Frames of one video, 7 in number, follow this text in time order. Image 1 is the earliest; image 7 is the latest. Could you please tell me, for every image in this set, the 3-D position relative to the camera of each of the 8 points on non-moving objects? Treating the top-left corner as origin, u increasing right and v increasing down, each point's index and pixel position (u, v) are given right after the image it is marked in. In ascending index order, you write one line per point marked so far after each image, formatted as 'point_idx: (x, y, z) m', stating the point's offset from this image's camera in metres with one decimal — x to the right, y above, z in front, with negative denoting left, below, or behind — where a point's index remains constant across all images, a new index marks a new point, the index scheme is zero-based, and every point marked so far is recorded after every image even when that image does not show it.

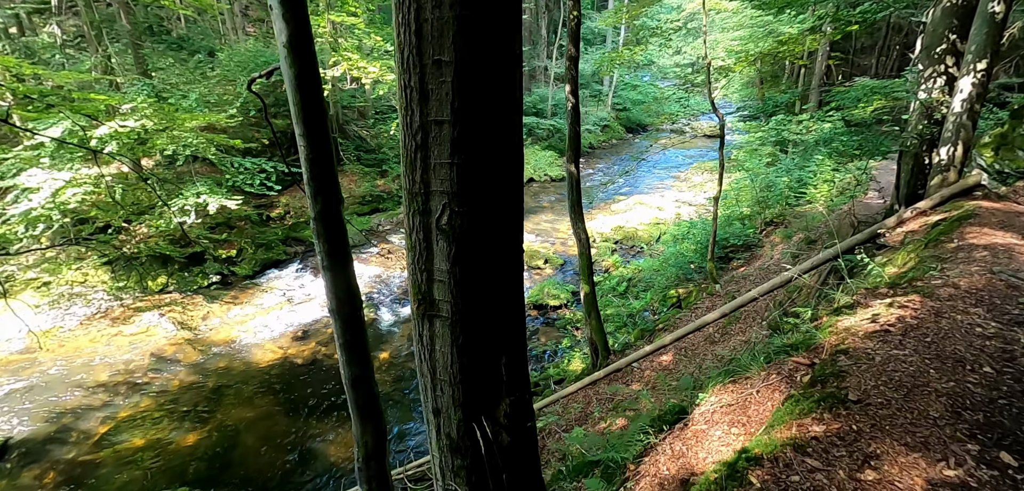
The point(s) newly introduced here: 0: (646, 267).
0: (+3.0, -0.5, +11.2) m
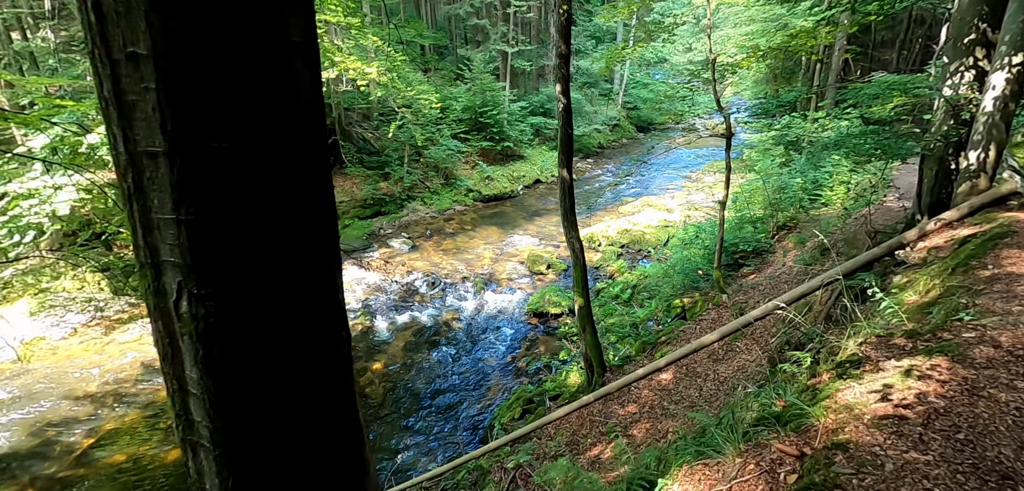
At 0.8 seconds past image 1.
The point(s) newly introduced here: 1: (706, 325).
0: (+3.0, -0.6, +10.7) m
1: (+2.9, -1.2, +7.5) m
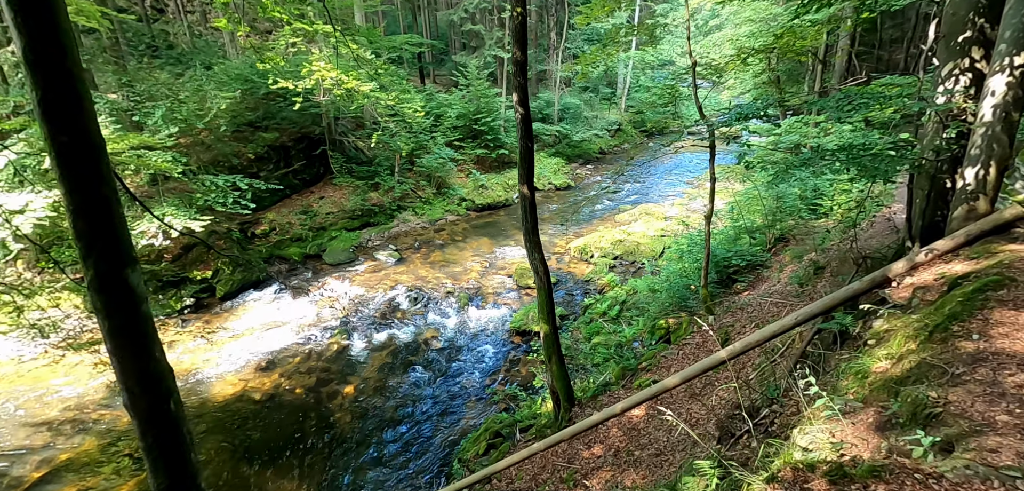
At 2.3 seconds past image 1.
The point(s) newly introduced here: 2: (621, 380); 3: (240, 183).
0: (+2.6, -0.9, +10.1) m
1: (+2.5, -1.5, +6.9) m
2: (+1.6, -1.9, +7.2) m
3: (-6.6, +1.5, +12.0) m
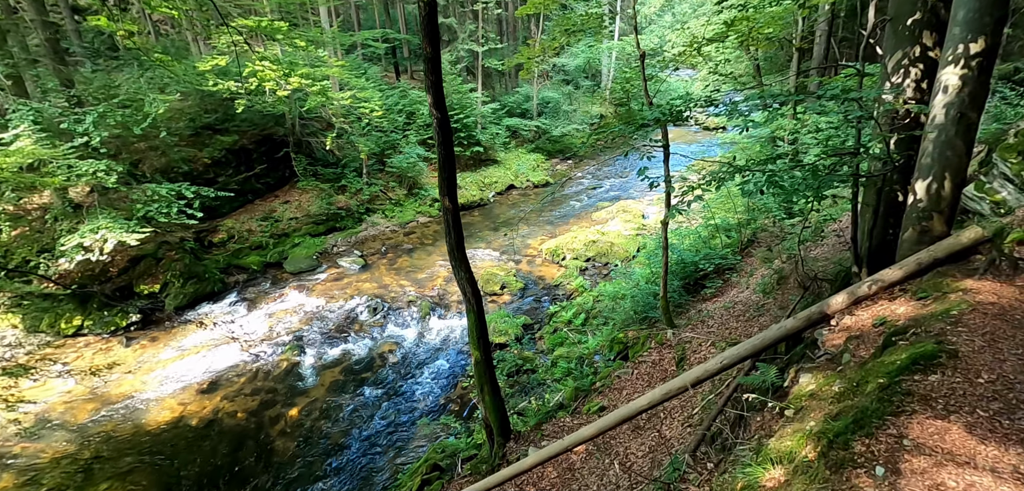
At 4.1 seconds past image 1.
0: (+1.8, -0.9, +9.5) m
1: (+1.7, -1.6, +6.3) m
2: (+0.8, -2.1, +6.6) m
3: (-7.5, +1.2, +11.4) m
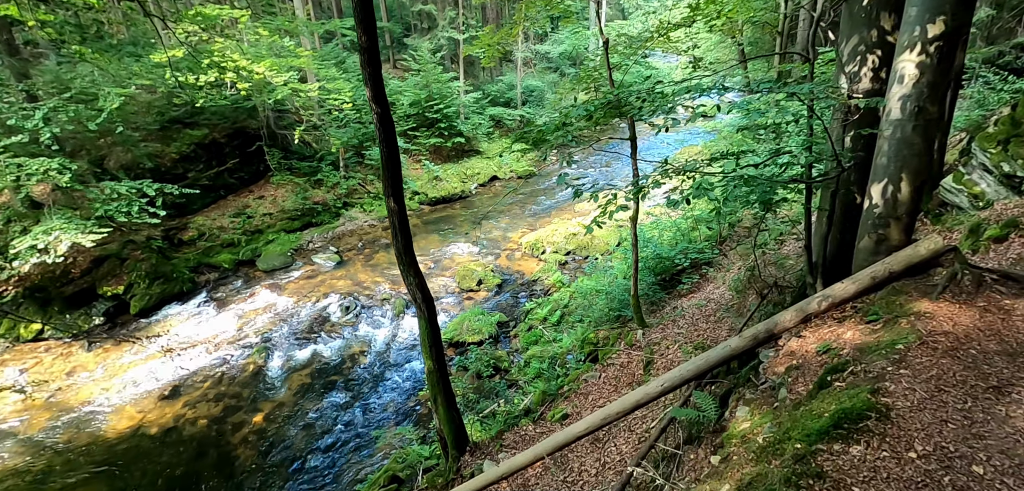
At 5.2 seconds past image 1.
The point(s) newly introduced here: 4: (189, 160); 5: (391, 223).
0: (+1.3, -0.8, +9.3) m
1: (+1.2, -1.6, +6.1) m
2: (+0.4, -2.1, +6.3) m
3: (-8.0, +1.2, +11.0) m
4: (-9.1, +2.4, +14.0) m
5: (-1.2, +0.2, +4.8) m
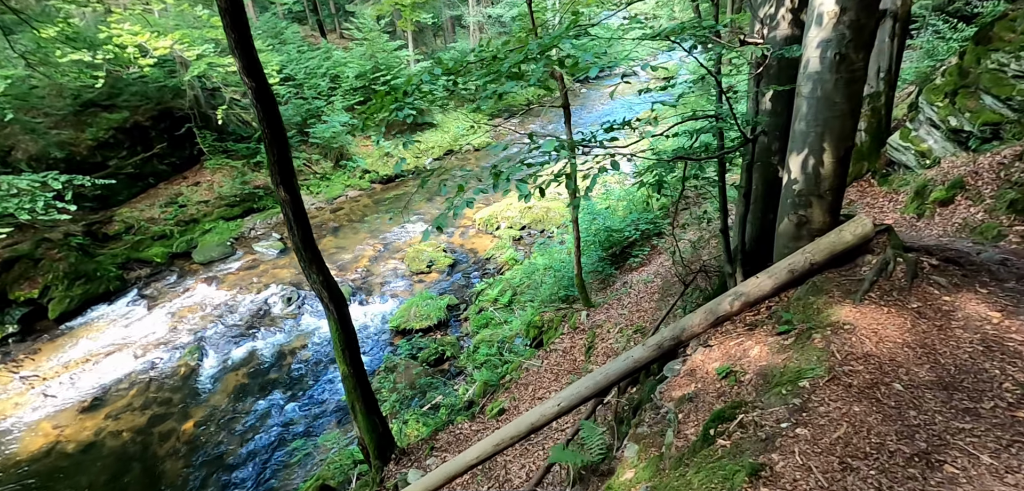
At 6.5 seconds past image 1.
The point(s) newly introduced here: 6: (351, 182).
0: (+0.3, -0.4, +8.8) m
1: (+0.5, -1.3, +5.7) m
2: (-0.4, -1.8, +5.9) m
3: (-9.1, +1.3, +9.9) m
4: (-10.4, +2.5, +12.9) m
5: (-1.9, +0.3, +4.2) m
6: (-5.2, +2.0, +16.1) m
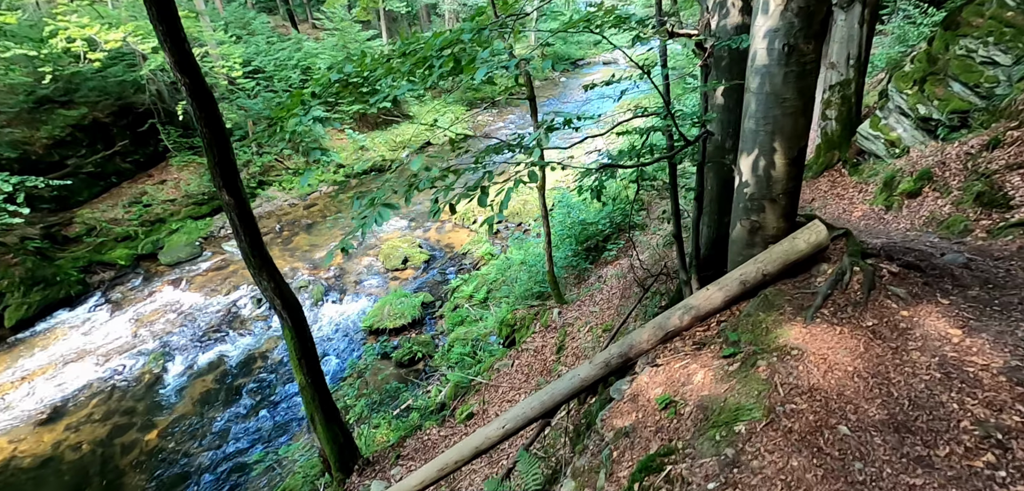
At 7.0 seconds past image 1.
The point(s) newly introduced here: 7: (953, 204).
0: (-0.1, -0.3, +8.7) m
1: (+0.2, -1.3, +5.6) m
2: (-0.7, -1.8, +5.8) m
3: (-9.7, +1.2, +9.5) m
4: (-11.0, +2.5, +12.4) m
5: (-2.2, +0.2, +4.0) m
6: (-5.9, +2.1, +15.8) m
7: (+3.9, +0.4, +4.4) m
